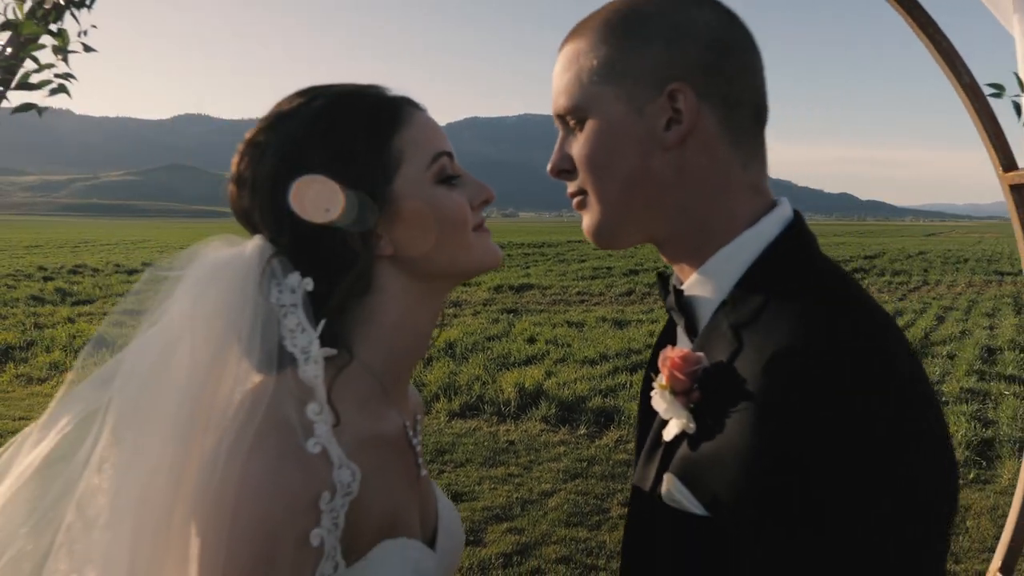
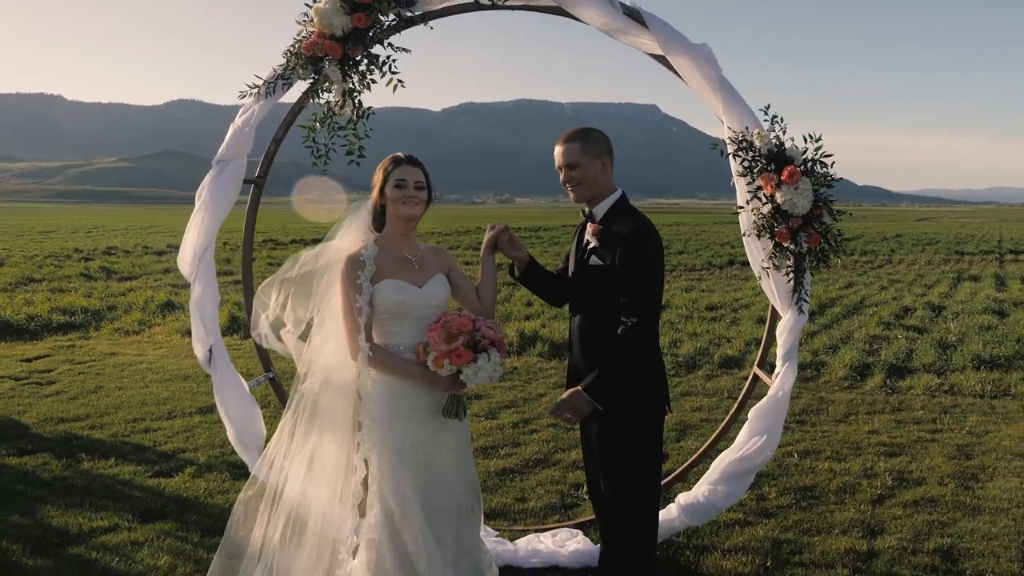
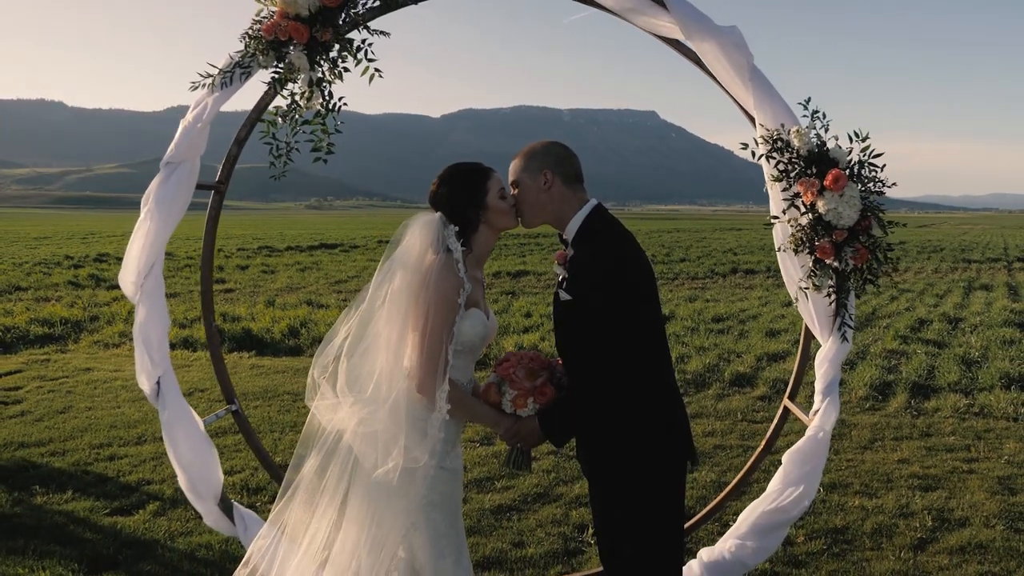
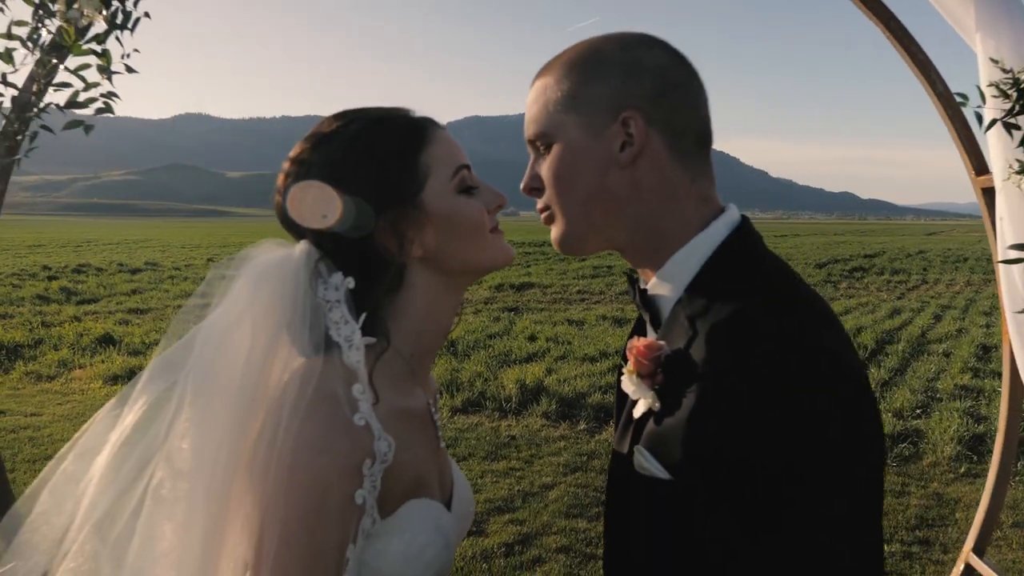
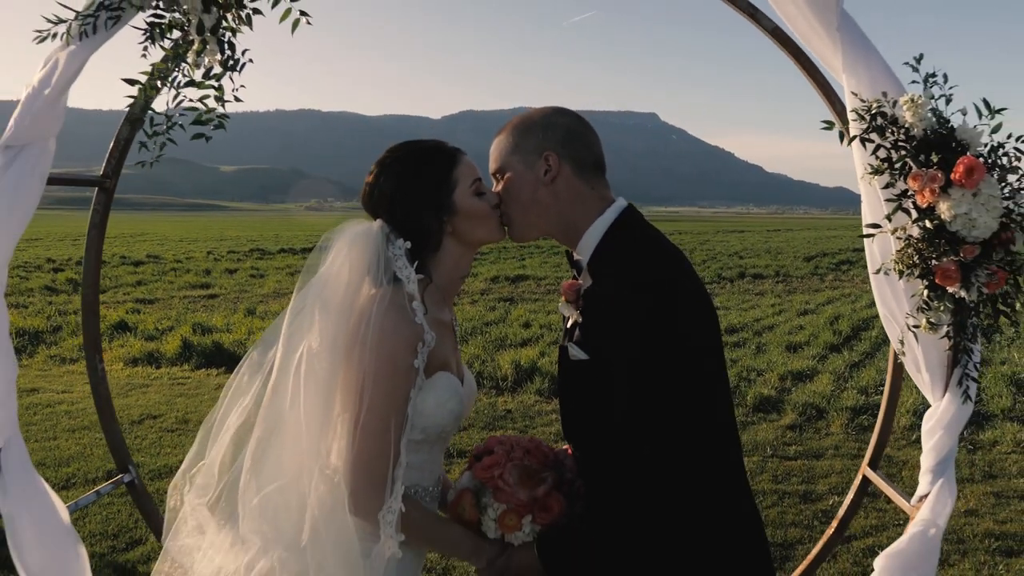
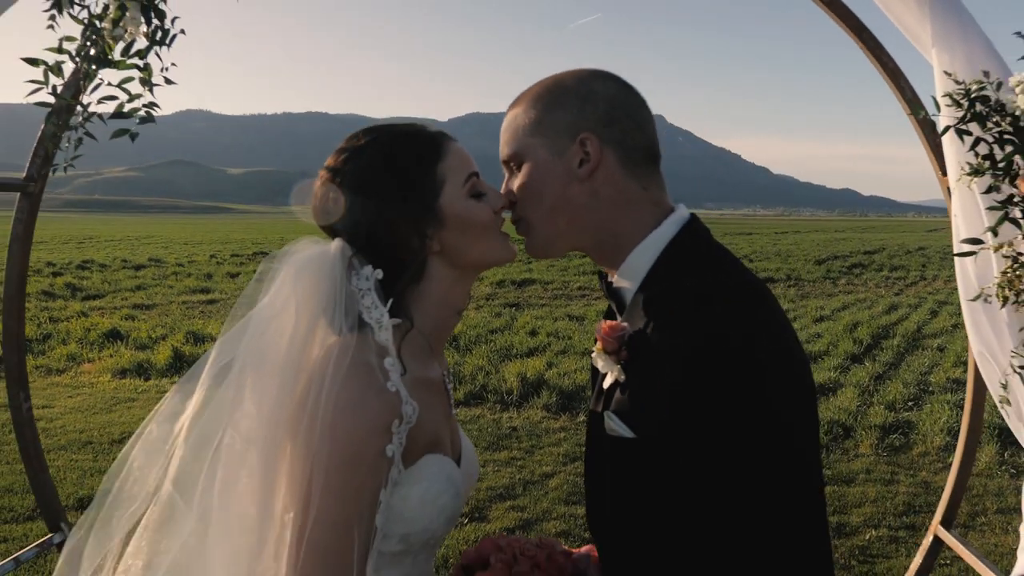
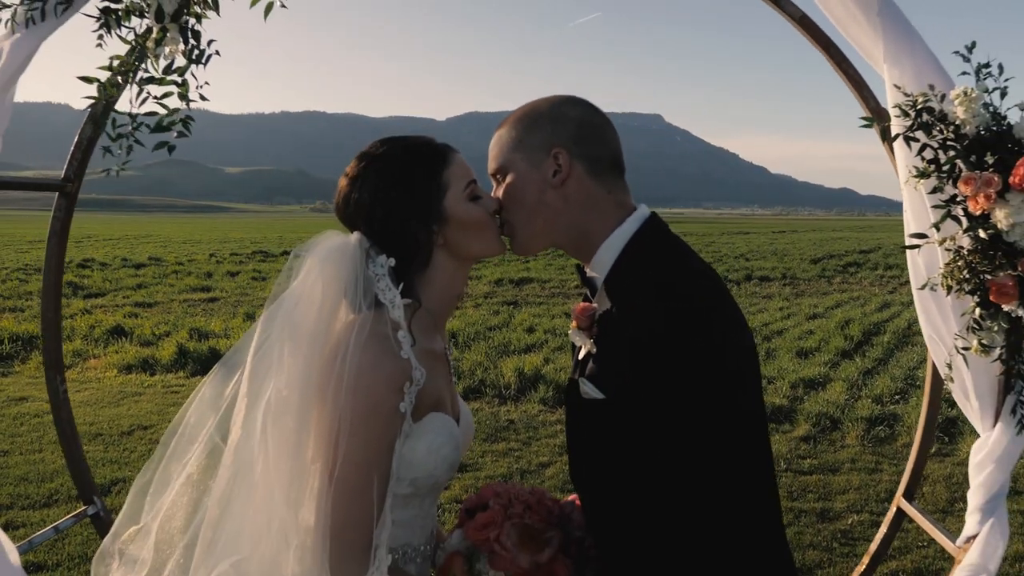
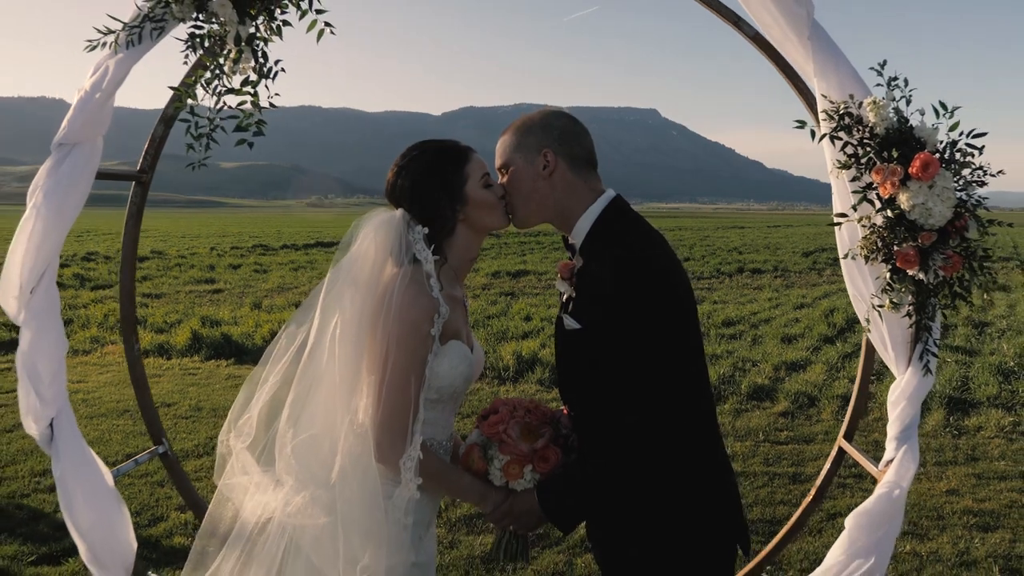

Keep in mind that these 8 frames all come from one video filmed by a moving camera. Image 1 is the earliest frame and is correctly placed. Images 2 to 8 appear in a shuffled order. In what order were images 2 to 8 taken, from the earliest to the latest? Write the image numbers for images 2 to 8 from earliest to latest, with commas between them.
4, 6, 7, 5, 8, 3, 2
